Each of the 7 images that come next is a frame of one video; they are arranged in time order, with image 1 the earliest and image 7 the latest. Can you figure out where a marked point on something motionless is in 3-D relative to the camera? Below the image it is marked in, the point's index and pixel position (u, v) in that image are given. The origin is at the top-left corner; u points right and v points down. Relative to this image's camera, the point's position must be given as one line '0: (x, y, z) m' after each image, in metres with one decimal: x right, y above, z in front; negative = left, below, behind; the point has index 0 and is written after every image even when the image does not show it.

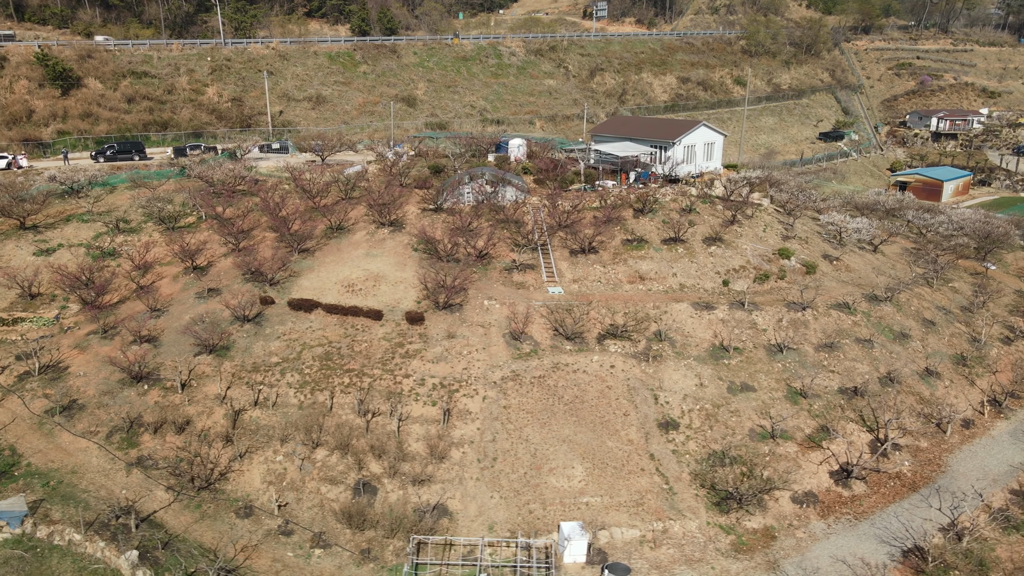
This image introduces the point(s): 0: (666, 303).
0: (+4.6, -0.5, +20.0) m
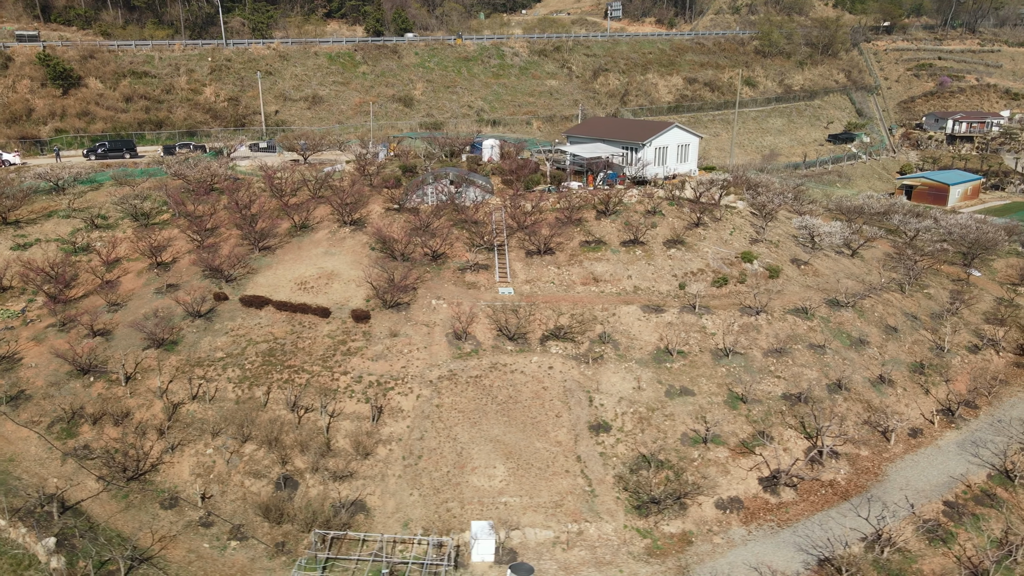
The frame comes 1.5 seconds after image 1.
0: (+3.0, -0.5, +19.9) m
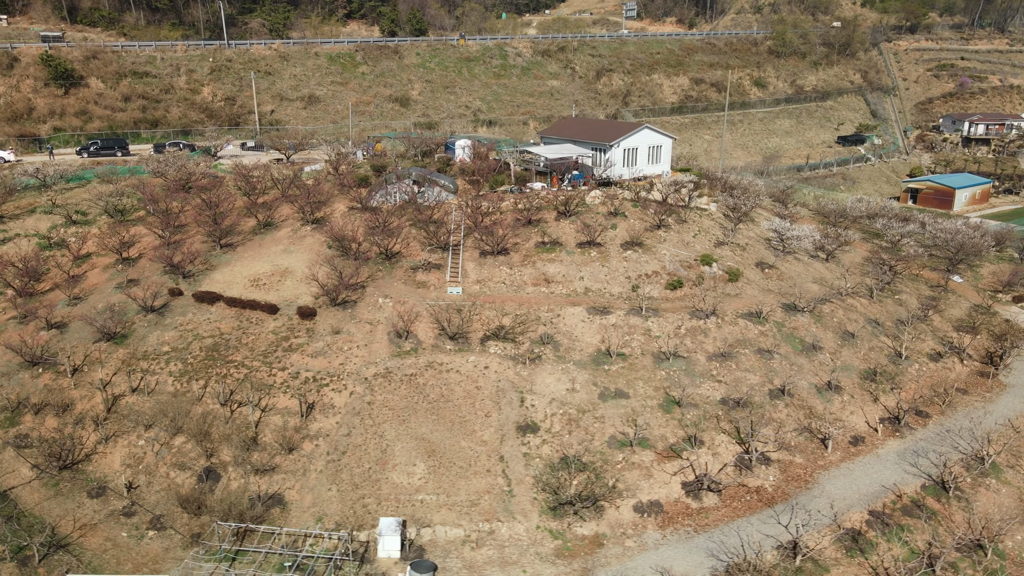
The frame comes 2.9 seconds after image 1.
0: (+1.4, -0.6, +19.9) m
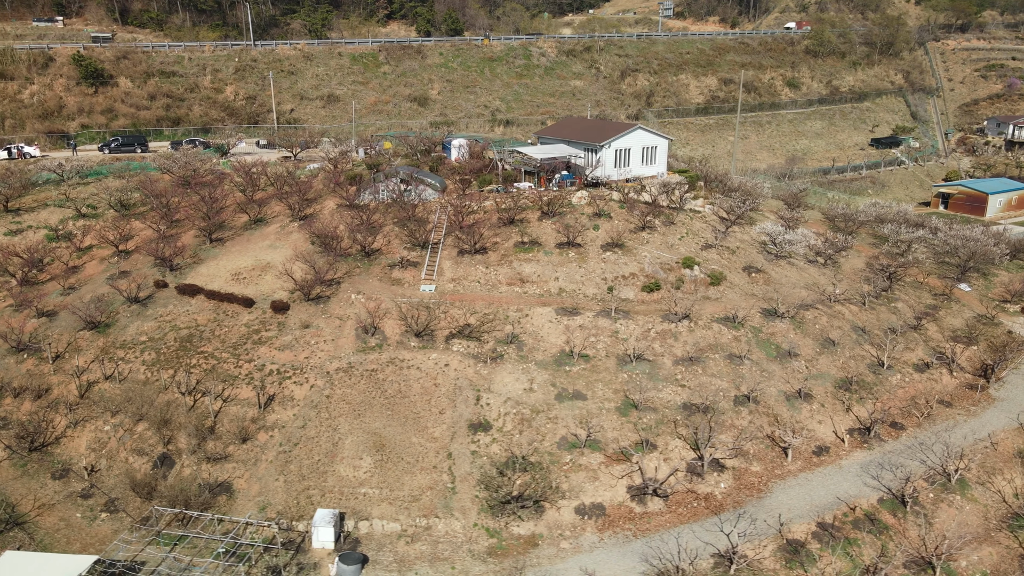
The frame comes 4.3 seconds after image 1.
0: (+0.5, -0.6, +19.9) m
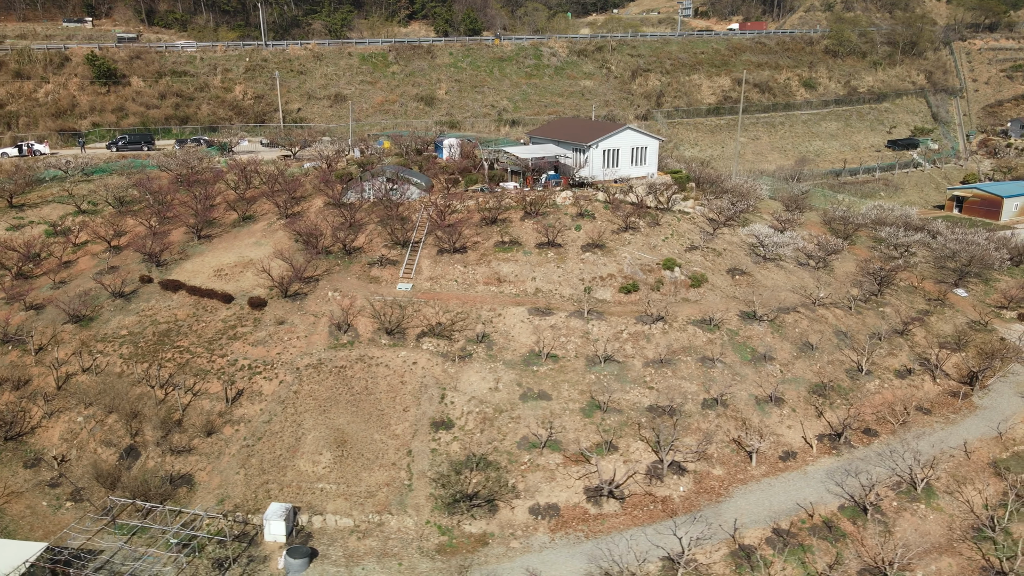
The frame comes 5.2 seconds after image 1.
0: (-0.2, -0.5, +19.9) m
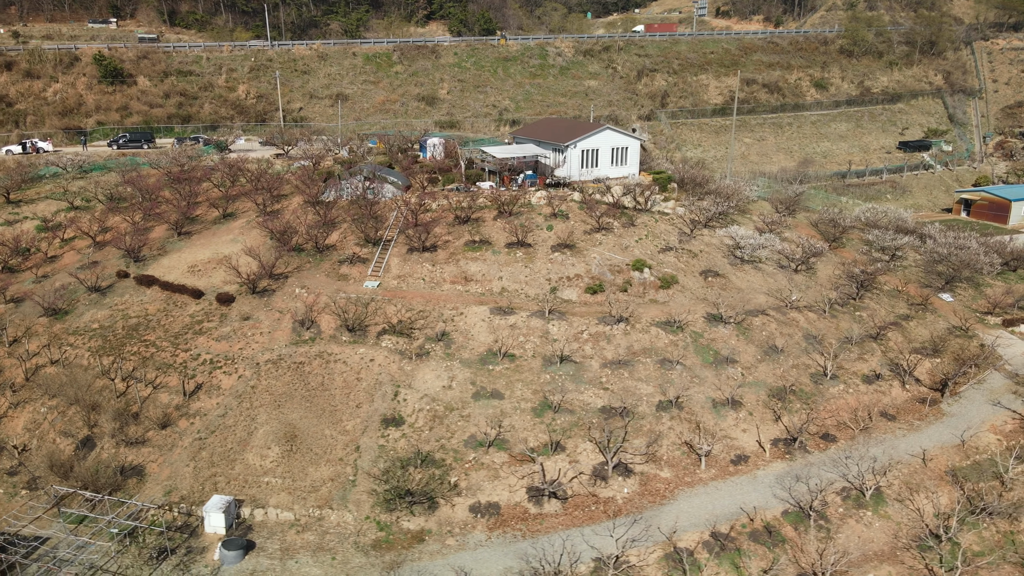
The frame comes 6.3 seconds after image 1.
0: (-1.4, -0.5, +20.0) m
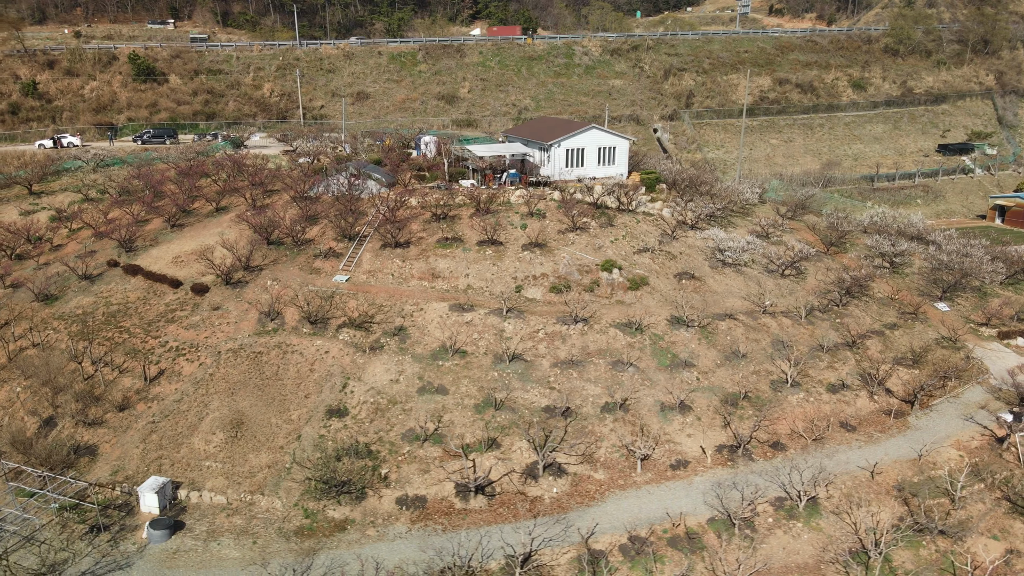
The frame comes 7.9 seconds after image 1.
0: (-2.5, -0.4, +20.3) m
